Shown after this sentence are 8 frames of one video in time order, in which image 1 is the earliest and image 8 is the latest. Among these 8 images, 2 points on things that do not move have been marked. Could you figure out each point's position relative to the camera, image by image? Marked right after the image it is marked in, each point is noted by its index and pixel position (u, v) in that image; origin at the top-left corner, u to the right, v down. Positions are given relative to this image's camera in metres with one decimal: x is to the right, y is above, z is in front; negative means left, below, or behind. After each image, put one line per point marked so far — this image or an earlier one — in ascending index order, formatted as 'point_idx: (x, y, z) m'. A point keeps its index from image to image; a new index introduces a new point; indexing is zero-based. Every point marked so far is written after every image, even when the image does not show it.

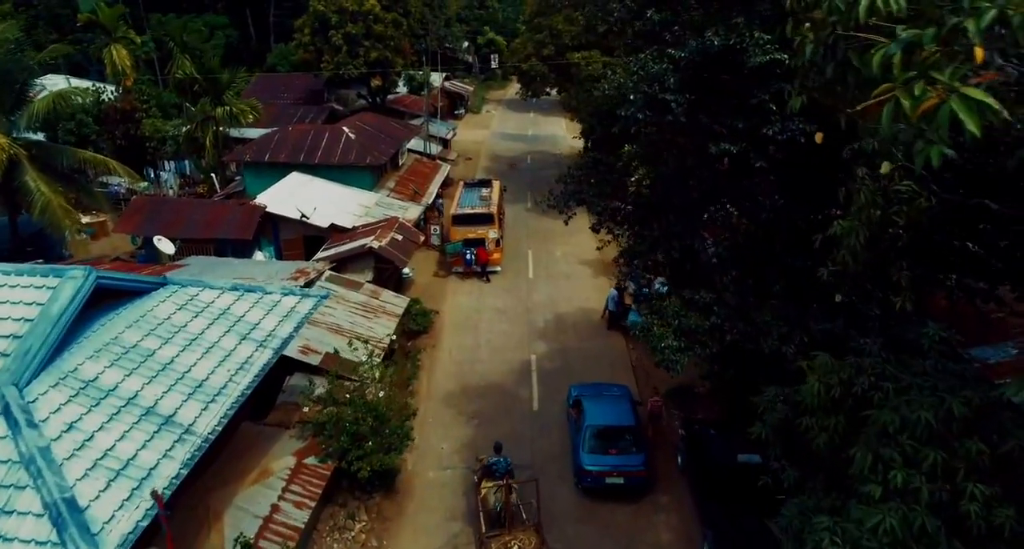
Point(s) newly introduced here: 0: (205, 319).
0: (-4.3, -0.6, +9.9) m
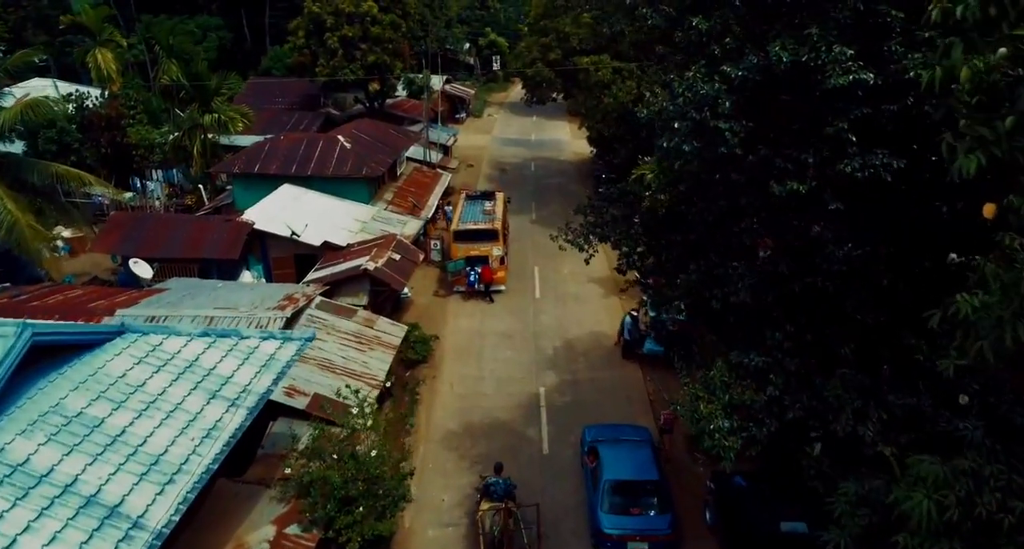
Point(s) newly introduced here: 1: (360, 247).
0: (-4.1, -1.2, +8.5) m
1: (-4.0, +0.7, +19.0) m
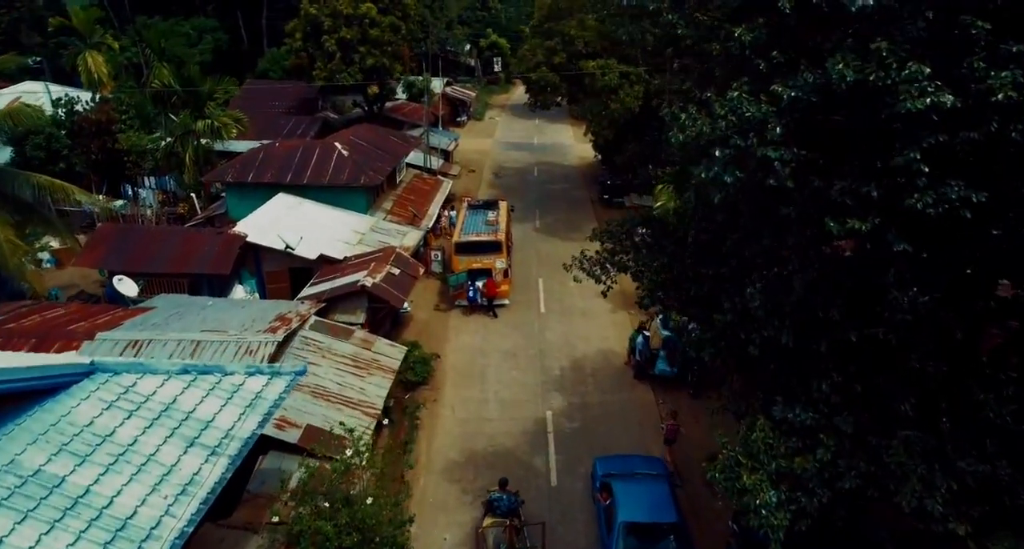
0: (-4.0, -1.6, +7.7) m
1: (-3.9, +0.4, +18.2) m
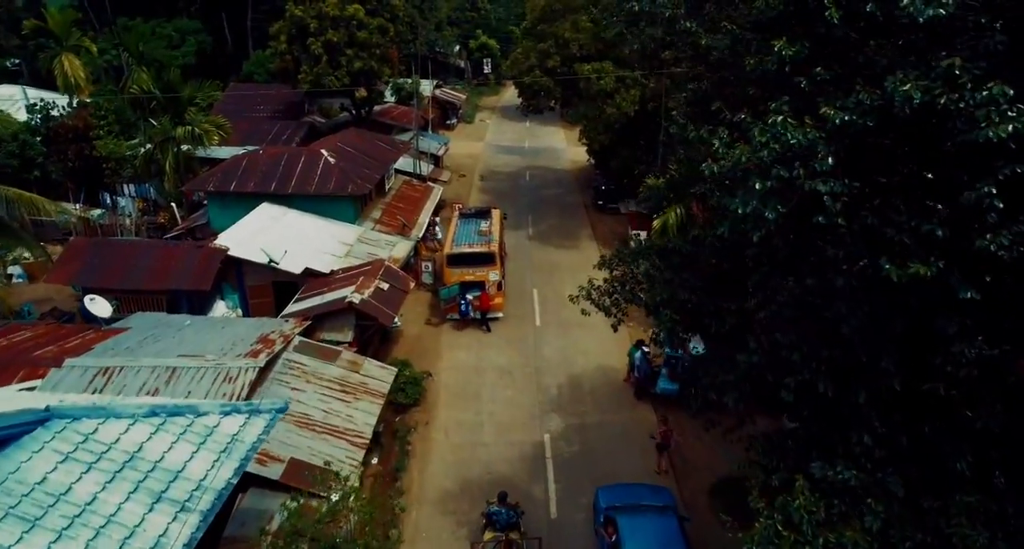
0: (-4.0, -1.9, +6.9) m
1: (-4.1, 0.0, +17.4) m
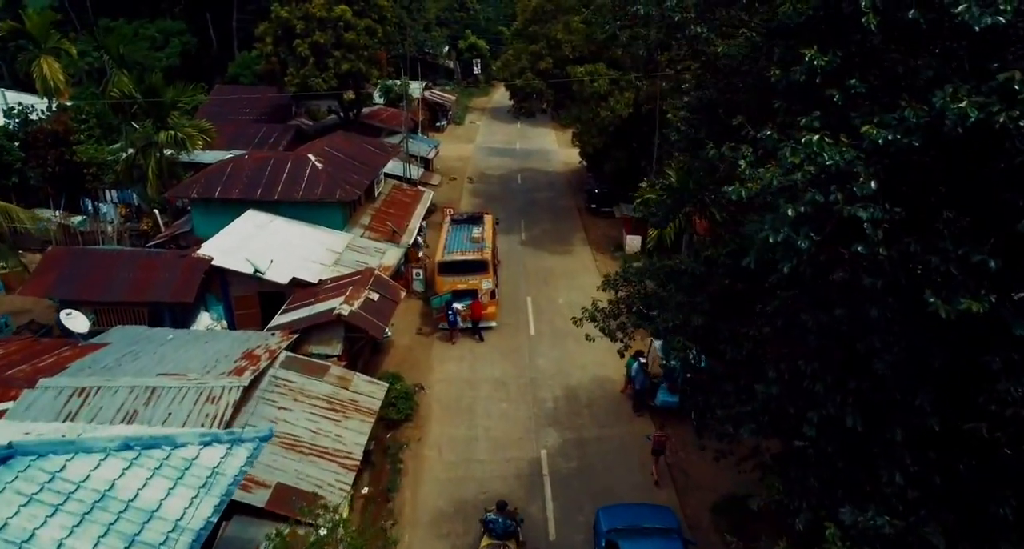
0: (-4.0, -2.2, +6.4) m
1: (-4.2, -0.2, +16.9) m
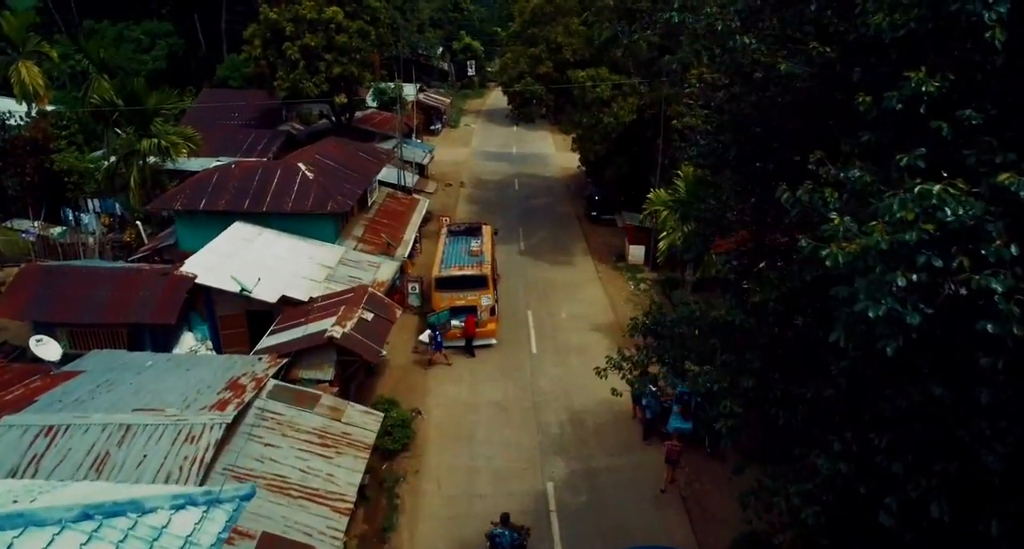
0: (-3.8, -2.6, +5.5) m
1: (-4.2, -0.6, +15.9) m
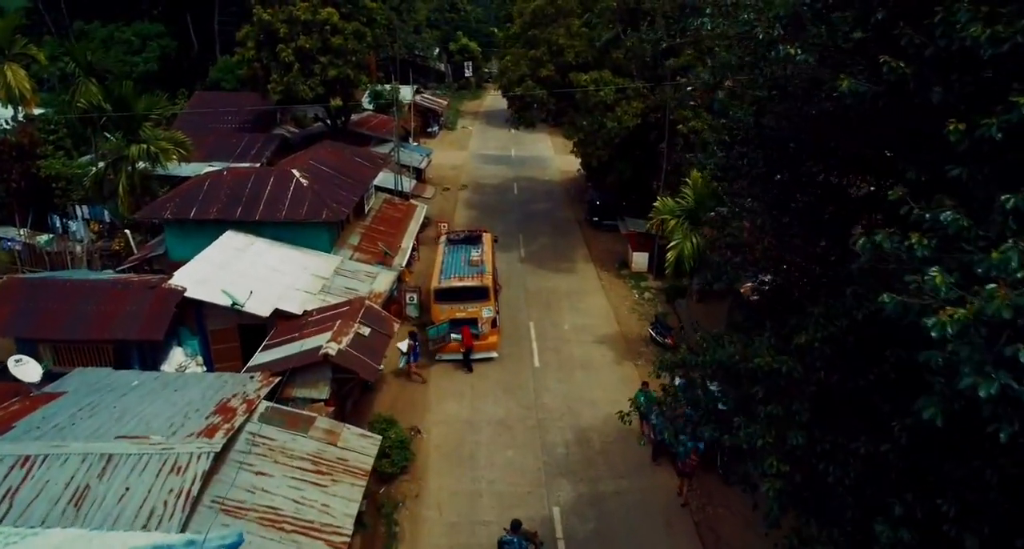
0: (-3.7, -2.8, +4.8) m
1: (-4.1, -0.9, +15.3) m
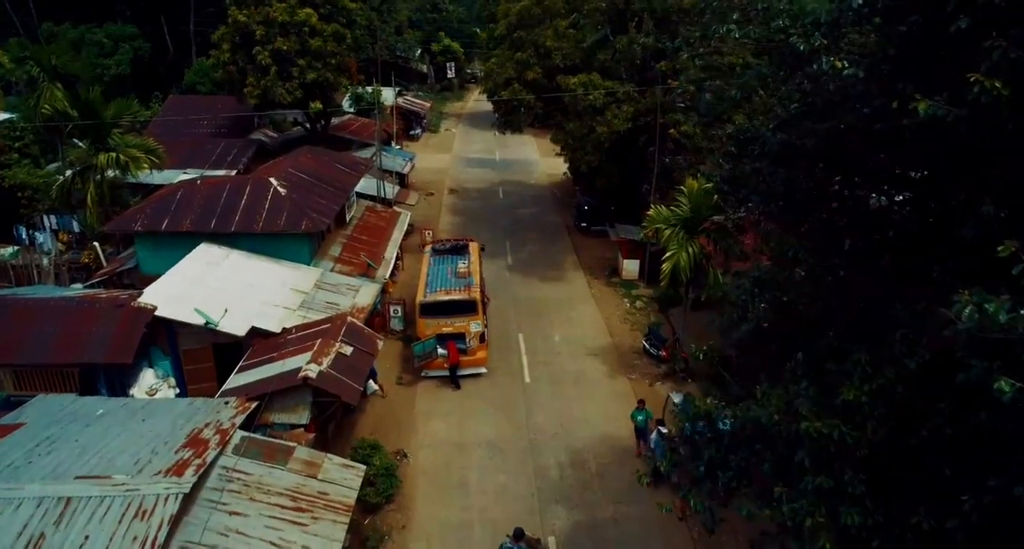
0: (-3.7, -3.2, +4.1) m
1: (-4.3, -1.2, +14.5) m
